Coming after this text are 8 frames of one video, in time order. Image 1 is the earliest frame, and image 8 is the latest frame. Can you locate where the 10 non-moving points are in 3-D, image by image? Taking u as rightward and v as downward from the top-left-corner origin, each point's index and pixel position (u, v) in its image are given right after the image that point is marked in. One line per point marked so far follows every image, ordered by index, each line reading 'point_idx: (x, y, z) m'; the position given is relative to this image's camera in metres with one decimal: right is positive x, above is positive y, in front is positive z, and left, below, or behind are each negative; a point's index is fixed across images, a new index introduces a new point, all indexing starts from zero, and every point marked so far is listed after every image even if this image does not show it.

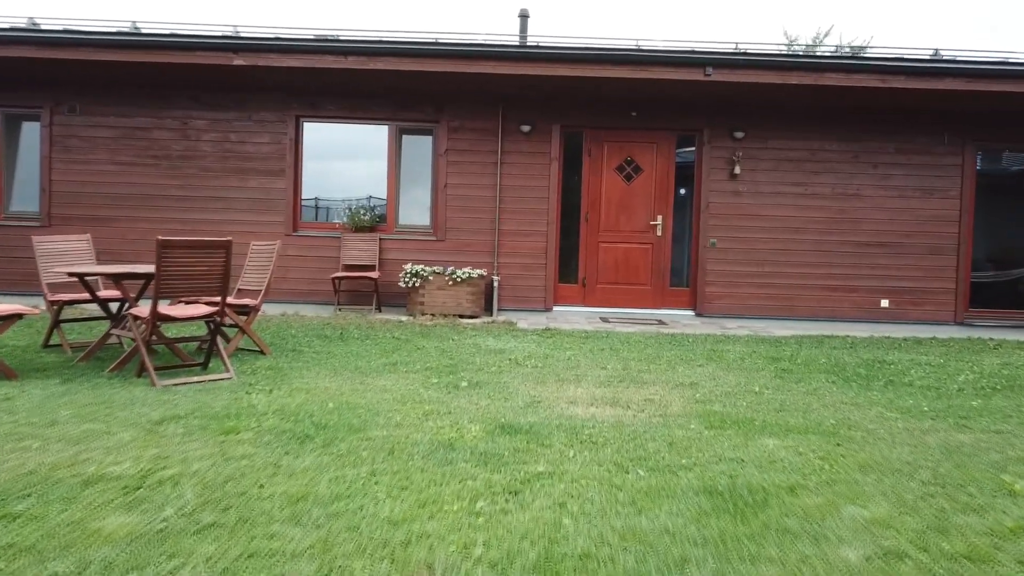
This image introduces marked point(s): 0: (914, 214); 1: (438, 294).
0: (+3.8, +0.7, +7.6) m
1: (-0.7, -0.1, +7.1) m
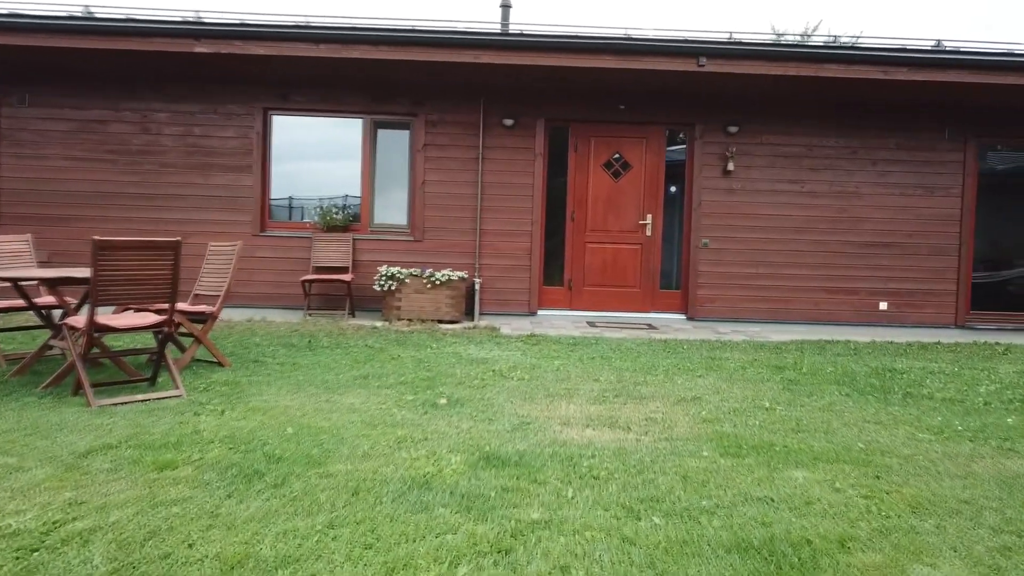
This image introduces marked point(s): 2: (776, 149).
0: (+3.7, +0.7, +7.3) m
1: (-0.8, -0.1, +6.7) m
2: (+2.4, +1.3, +7.2) m
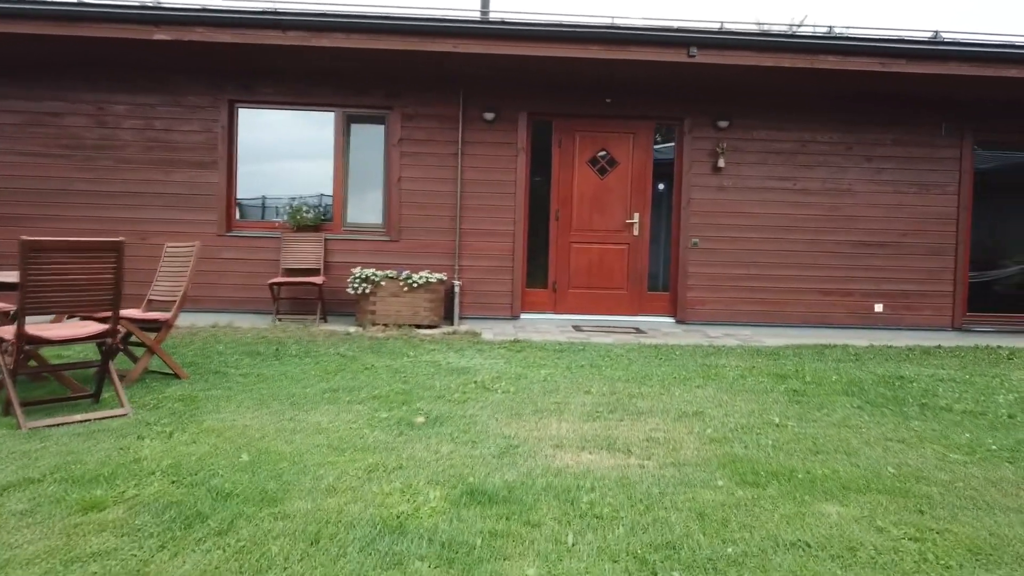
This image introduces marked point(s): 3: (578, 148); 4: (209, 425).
0: (+3.5, +0.7, +7.0) m
1: (-0.9, -0.1, +6.3) m
2: (+2.2, +1.2, +6.9) m
3: (+0.6, +1.2, +6.9) m
4: (-1.2, -0.5, +3.1) m
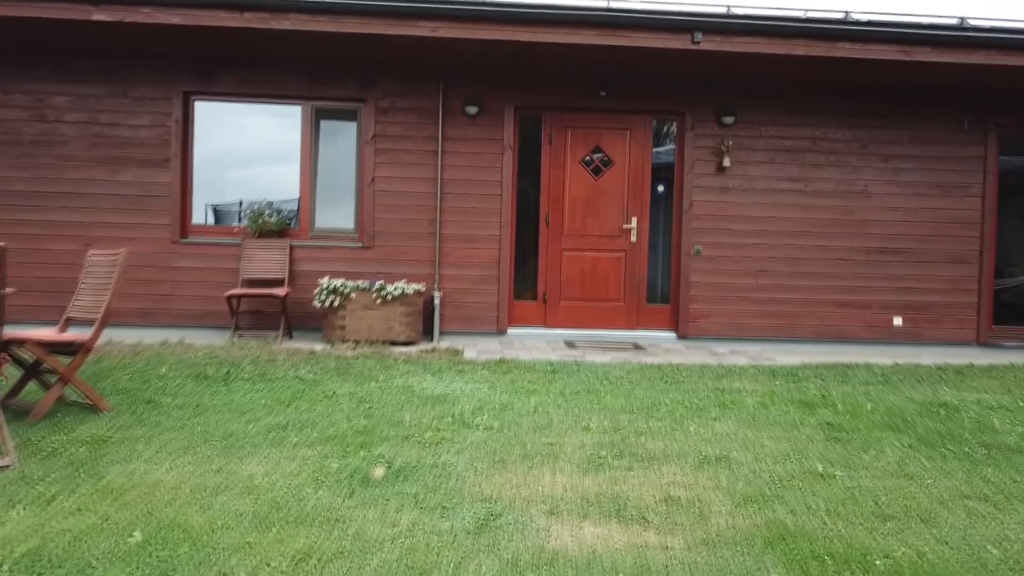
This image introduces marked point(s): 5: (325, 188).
0: (+3.4, +0.6, +6.5) m
1: (-1.1, -0.2, +5.6) m
2: (+2.1, +1.2, +6.3) m
3: (+0.5, +1.1, +6.3) m
4: (-1.2, -0.6, +2.4) m
5: (-1.5, +0.8, +6.2) m
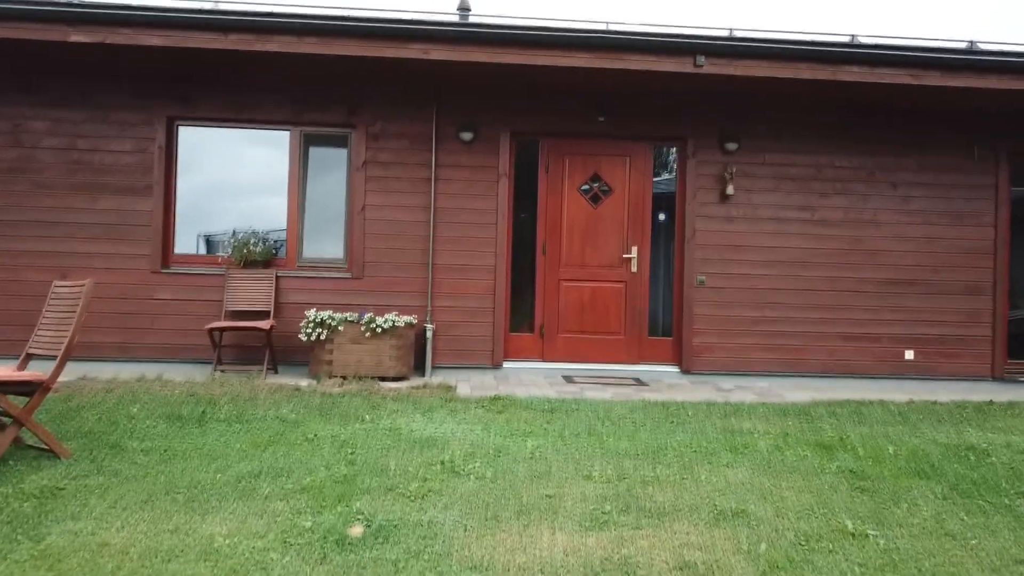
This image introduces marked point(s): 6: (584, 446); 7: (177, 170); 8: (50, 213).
0: (+3.3, +0.3, +6.2) m
1: (-1.1, -0.4, +5.4) m
2: (+2.1, +0.9, +6.1) m
3: (+0.4, +0.9, +6.1) m
4: (-1.2, -0.7, +2.2) m
5: (-1.5, +0.5, +6.0) m
6: (+0.3, -0.7, +3.5) m
7: (-2.5, +0.9, +5.9) m
8: (-3.3, +0.5, +5.7) m
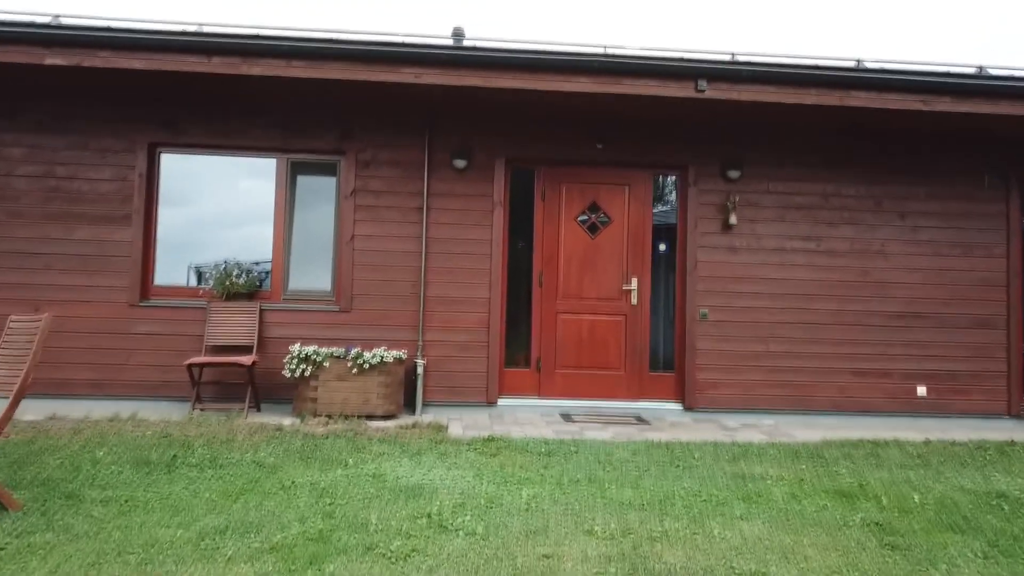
0: (+3.3, +0.1, +6.0) m
1: (-1.1, -0.6, +5.1) m
2: (+2.0, +0.7, +5.9) m
3: (+0.4, +0.6, +5.9) m
4: (-1.3, -0.8, +1.9) m
5: (-1.5, +0.3, +5.7) m
6: (+0.3, -0.8, +3.2) m
7: (-2.5, +0.6, +5.7) m
8: (-3.3, +0.3, +5.5) m
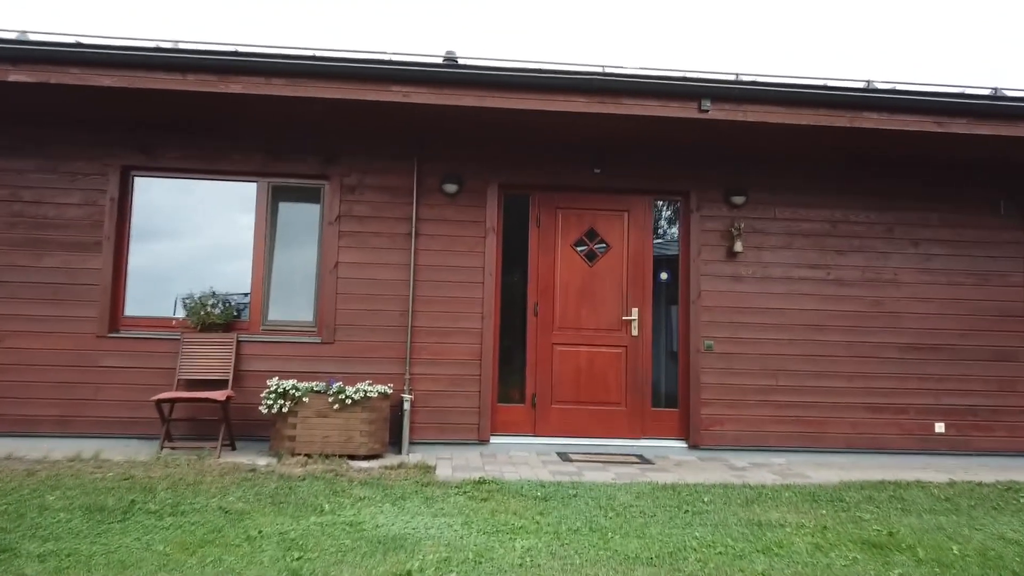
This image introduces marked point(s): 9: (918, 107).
0: (+3.3, -0.1, +5.7) m
1: (-1.2, -0.8, +4.7) m
2: (+2.0, +0.4, +5.7) m
3: (+0.3, +0.4, +5.6) m
4: (-1.3, -0.8, +1.5) m
5: (-1.6, +0.1, +5.4) m
6: (+0.3, -0.9, +2.9) m
7: (-2.5, +0.4, +5.4) m
8: (-3.4, +0.1, +5.1) m
9: (+2.5, +1.1, +4.9) m
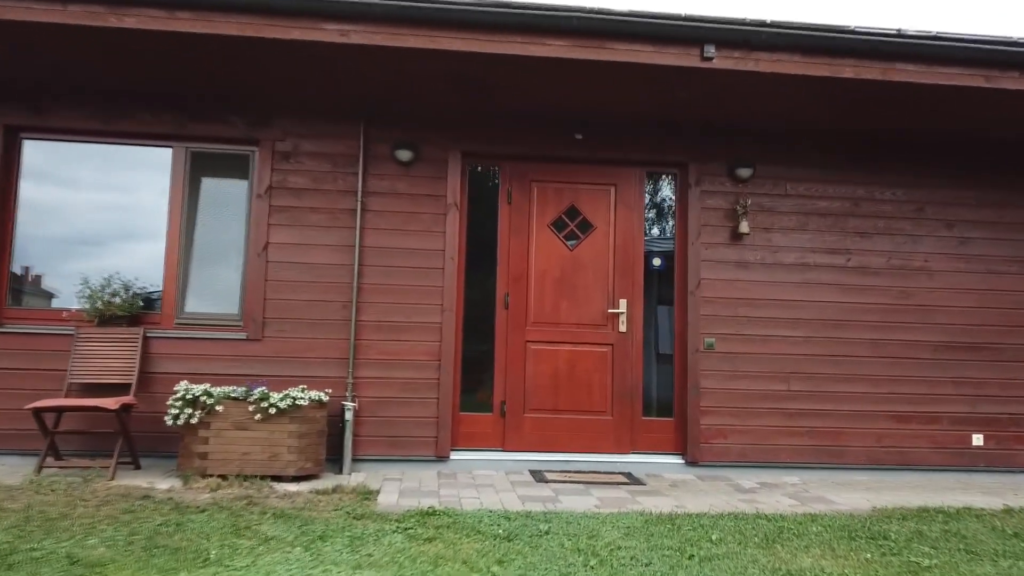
0: (+3.1, -0.1, +4.9) m
1: (-1.3, -0.7, +3.9) m
2: (+1.8, +0.5, +4.8) m
3: (+0.1, +0.5, +4.7) m
4: (-1.4, -0.7, +0.6) m
5: (-1.8, +0.2, +4.5) m
6: (+0.1, -0.8, +2.0) m
7: (-2.7, +0.5, +4.5) m
8: (-3.6, +0.2, +4.2) m
9: (+2.3, +1.2, +4.1) m
